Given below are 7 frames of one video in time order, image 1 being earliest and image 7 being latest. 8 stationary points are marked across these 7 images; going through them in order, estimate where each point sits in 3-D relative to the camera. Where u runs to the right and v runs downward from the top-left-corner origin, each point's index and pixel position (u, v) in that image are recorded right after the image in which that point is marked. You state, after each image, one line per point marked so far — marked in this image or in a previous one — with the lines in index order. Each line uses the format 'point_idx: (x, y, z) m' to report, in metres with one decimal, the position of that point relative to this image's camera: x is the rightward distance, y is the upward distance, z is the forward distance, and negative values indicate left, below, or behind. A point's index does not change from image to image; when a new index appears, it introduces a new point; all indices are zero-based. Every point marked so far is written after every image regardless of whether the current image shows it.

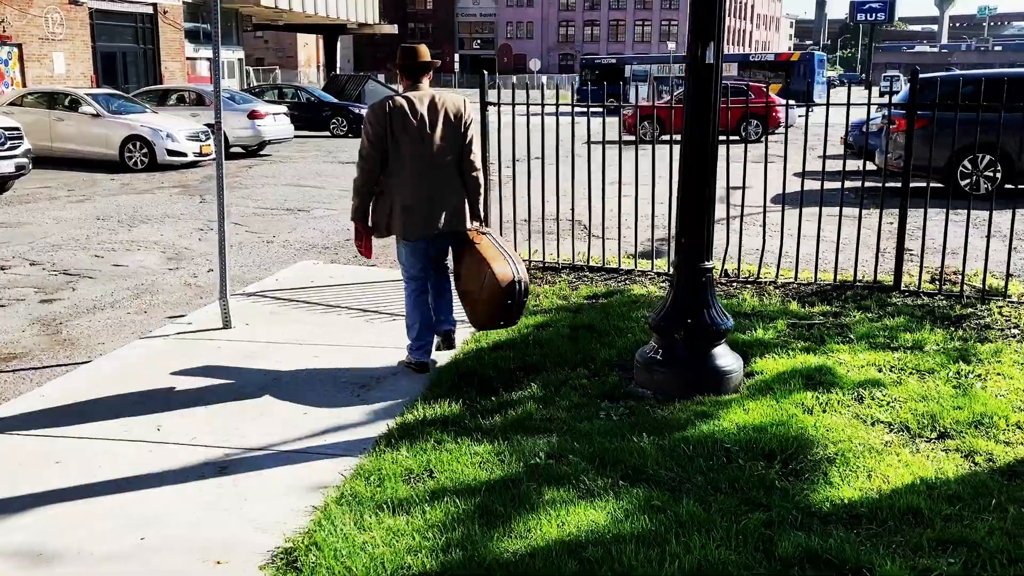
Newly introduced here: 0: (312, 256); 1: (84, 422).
0: (-1.9, +0.3, +9.5) m
1: (-1.9, -0.6, +4.5) m
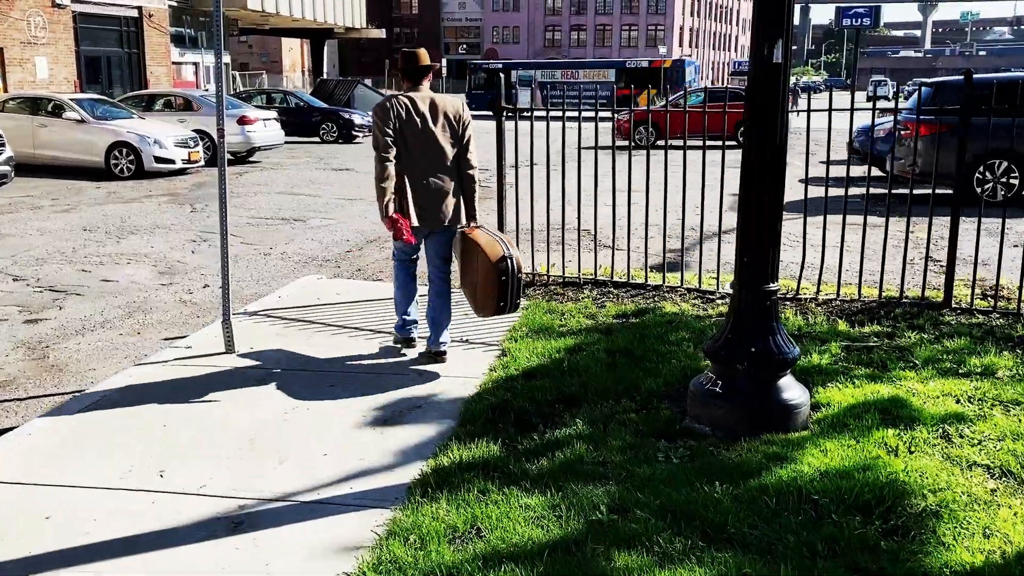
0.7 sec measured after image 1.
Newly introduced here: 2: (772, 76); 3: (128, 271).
0: (-1.8, +0.2, +9.0) m
1: (-1.7, -0.7, +4.0) m
2: (+1.0, +0.8, +4.0) m
3: (-3.3, +0.1, +8.7) m
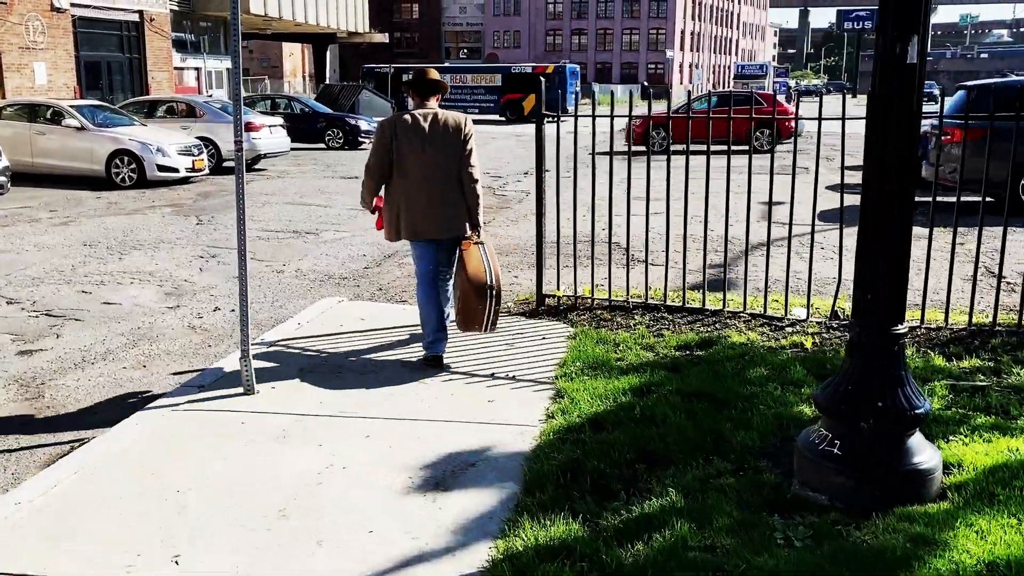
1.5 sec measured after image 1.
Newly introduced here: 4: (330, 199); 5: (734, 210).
0: (-1.5, 0.0, +8.3) m
1: (-1.5, -0.9, +3.3) m
2: (+1.3, +0.7, +3.3) m
3: (-3.1, 0.0, +8.0) m
4: (-2.6, +1.3, +14.4) m
5: (+2.8, +1.0, +12.7) m
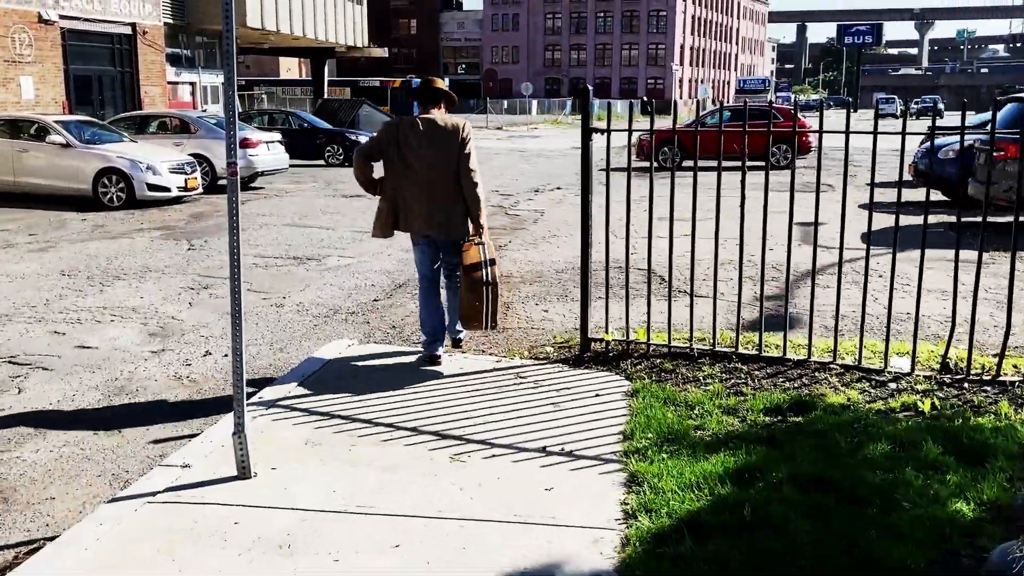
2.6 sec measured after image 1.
0: (-1.3, -0.3, +7.3) m
1: (-1.2, -1.1, +2.3) m
2: (+1.6, +0.5, +2.4) m
3: (-2.8, -0.3, +7.0) m
4: (-2.4, +0.9, +13.4) m
5: (+3.0, +0.7, +11.7) m
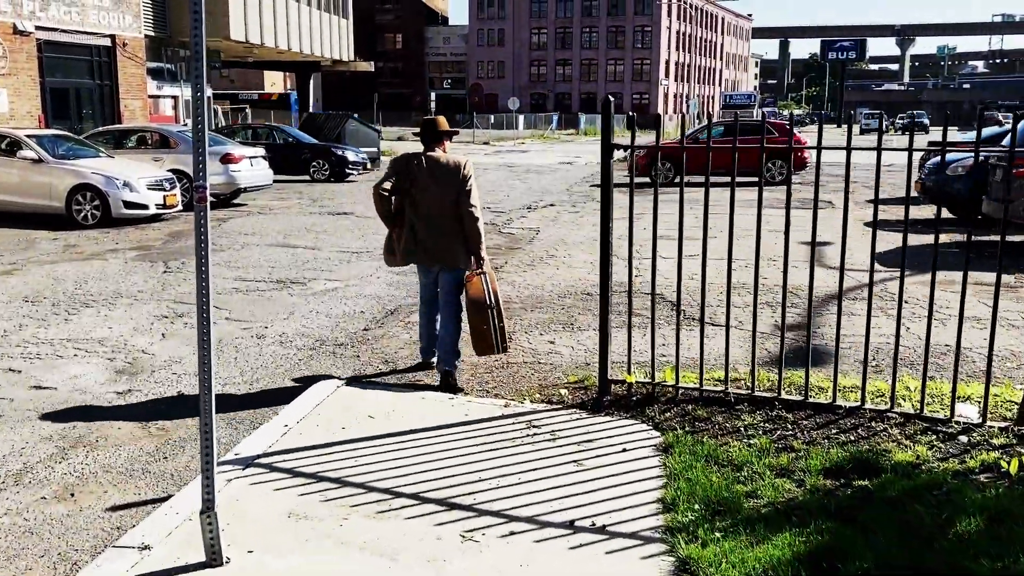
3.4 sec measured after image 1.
0: (-1.2, -0.5, +6.6) m
1: (-1.1, -1.2, +1.6) m
2: (+1.7, +0.4, +1.7) m
3: (-2.8, -0.5, +6.3) m
4: (-2.5, +0.6, +12.8) m
5: (+3.0, +0.4, +11.1) m
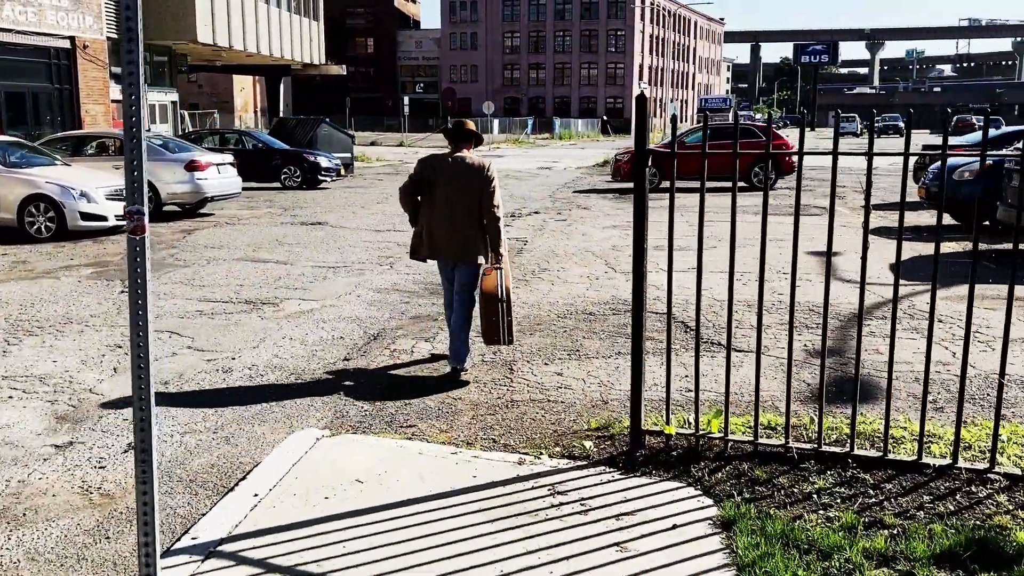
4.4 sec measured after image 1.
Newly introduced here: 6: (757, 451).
0: (-1.2, -0.7, +5.8) m
1: (-0.9, -1.4, +0.8) m
2: (+1.8, +0.2, +0.9) m
3: (-2.7, -0.7, +5.4) m
4: (-2.6, +0.4, +11.9) m
5: (+2.9, +0.2, +10.3) m
6: (+1.0, -0.7, +4.2) m
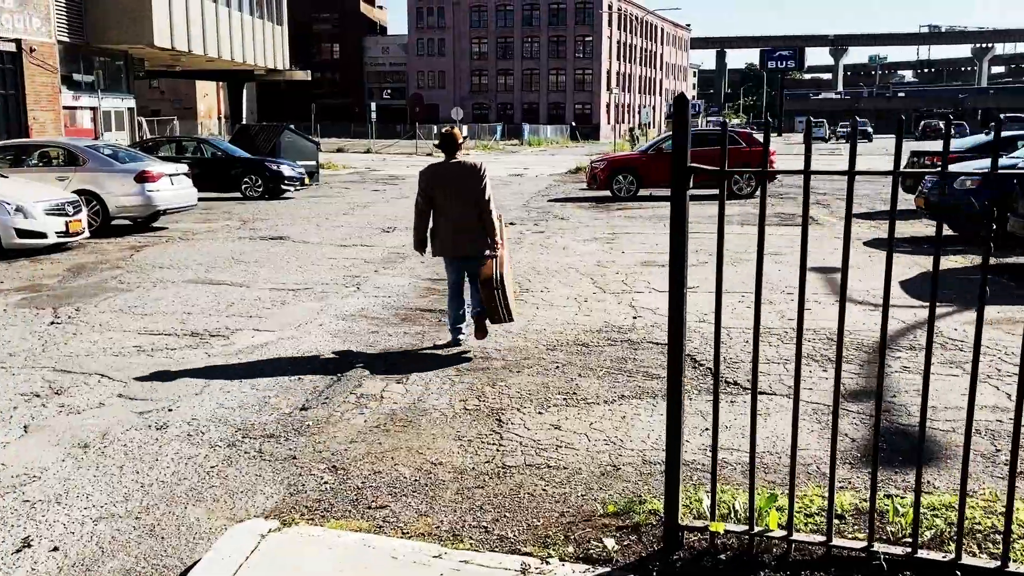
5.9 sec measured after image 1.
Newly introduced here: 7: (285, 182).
0: (-1.2, -0.9, +4.7) m
1: (-0.8, -1.5, -0.3) m
2: (+1.9, +0.1, 0.0) m
3: (-2.8, -0.9, +4.4) m
4: (-2.9, +0.1, +10.8) m
5: (+2.7, 0.0, +9.4) m
6: (+1.0, -0.9, +3.2) m
7: (-4.5, +2.1, +19.7) m
